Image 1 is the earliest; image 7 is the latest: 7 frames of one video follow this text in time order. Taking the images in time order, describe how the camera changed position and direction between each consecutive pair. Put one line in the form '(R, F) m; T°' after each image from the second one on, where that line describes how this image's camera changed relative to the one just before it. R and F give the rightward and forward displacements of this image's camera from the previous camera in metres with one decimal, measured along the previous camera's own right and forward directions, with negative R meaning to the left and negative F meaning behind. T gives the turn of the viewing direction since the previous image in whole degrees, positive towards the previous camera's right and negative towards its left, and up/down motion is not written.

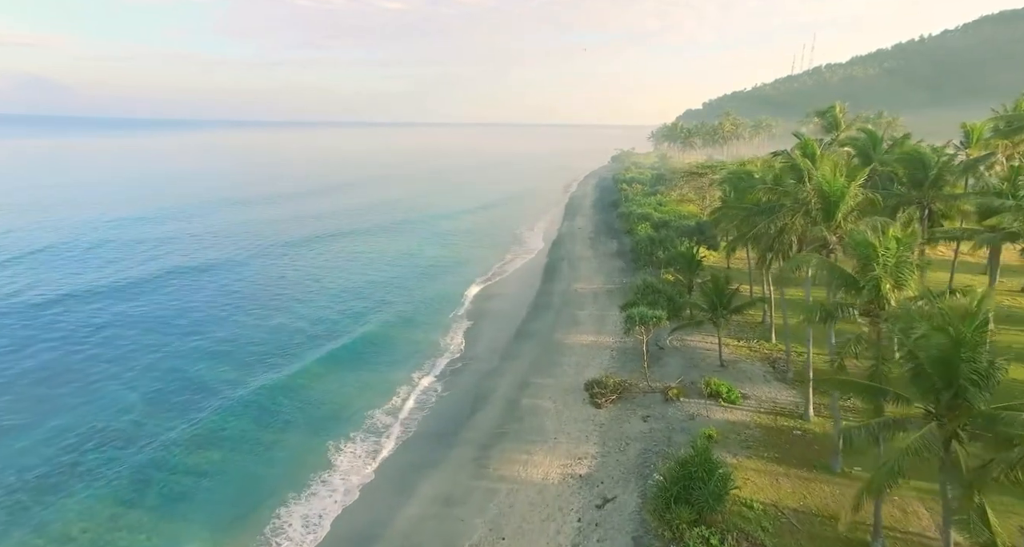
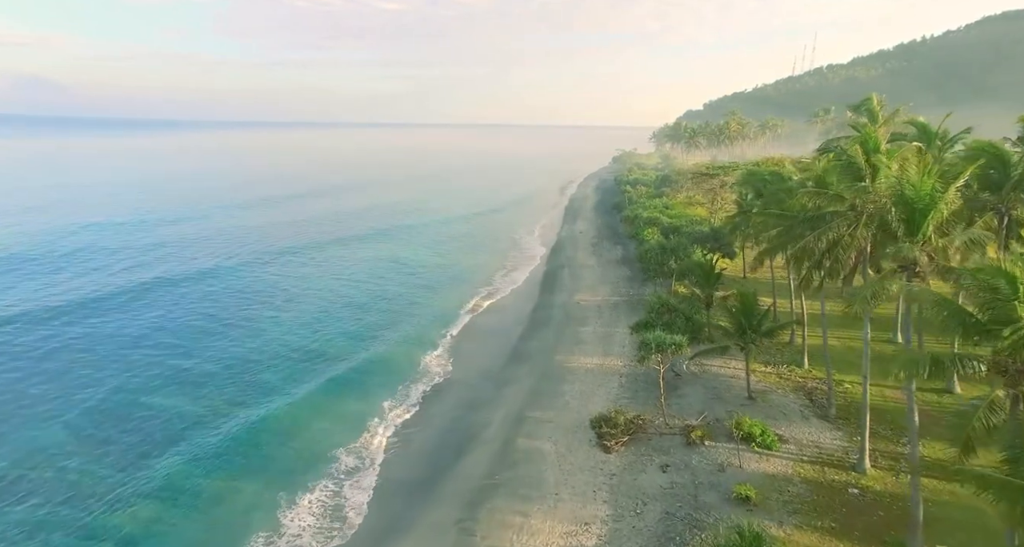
(+0.3, +4.5) m; 0°
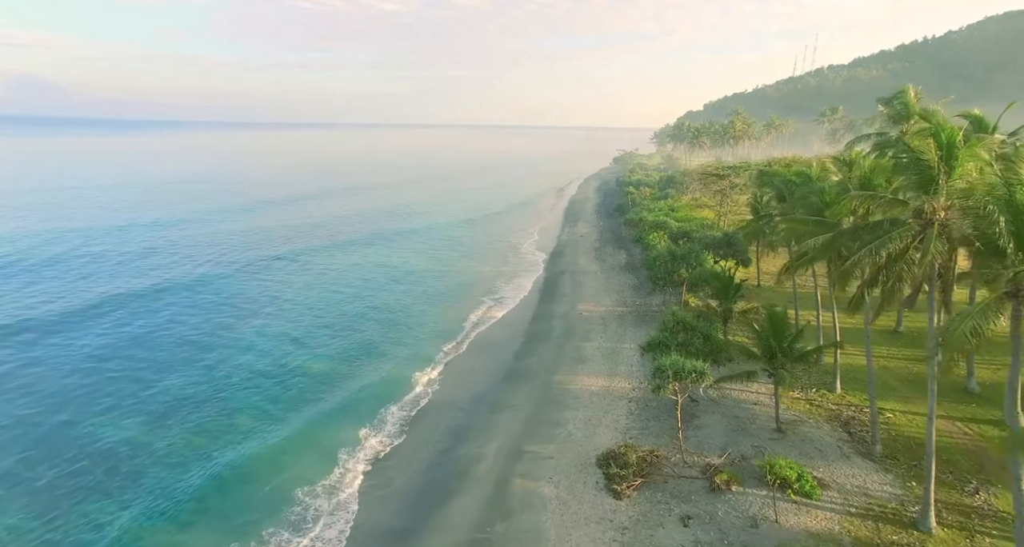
(+0.2, +3.4) m; 0°
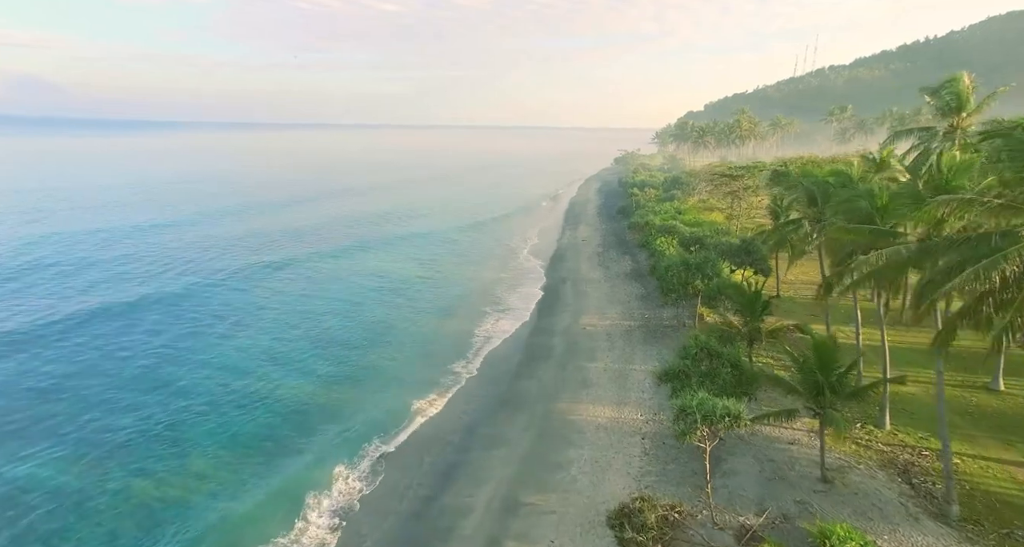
(+0.2, +3.9) m; 0°
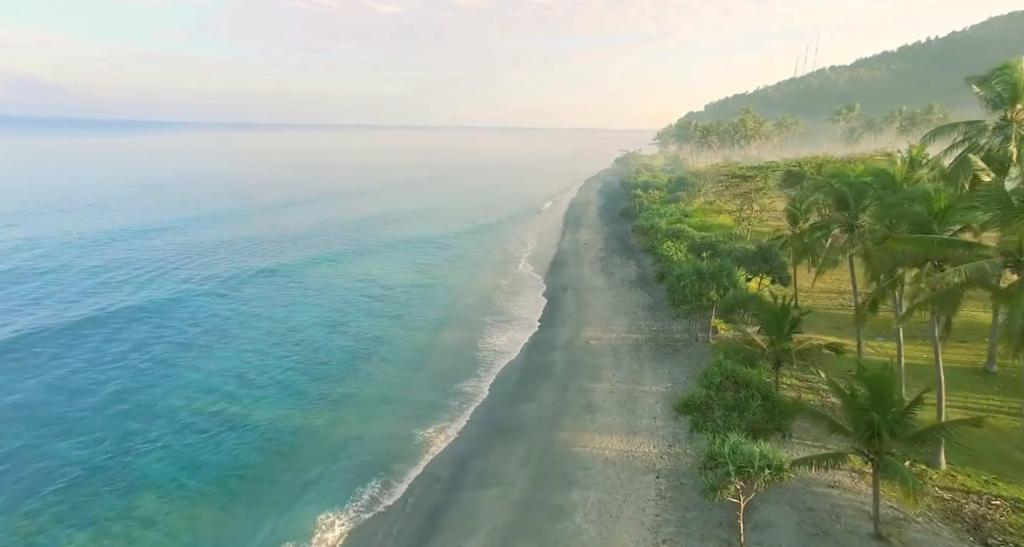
(+0.1, +3.1) m; 0°
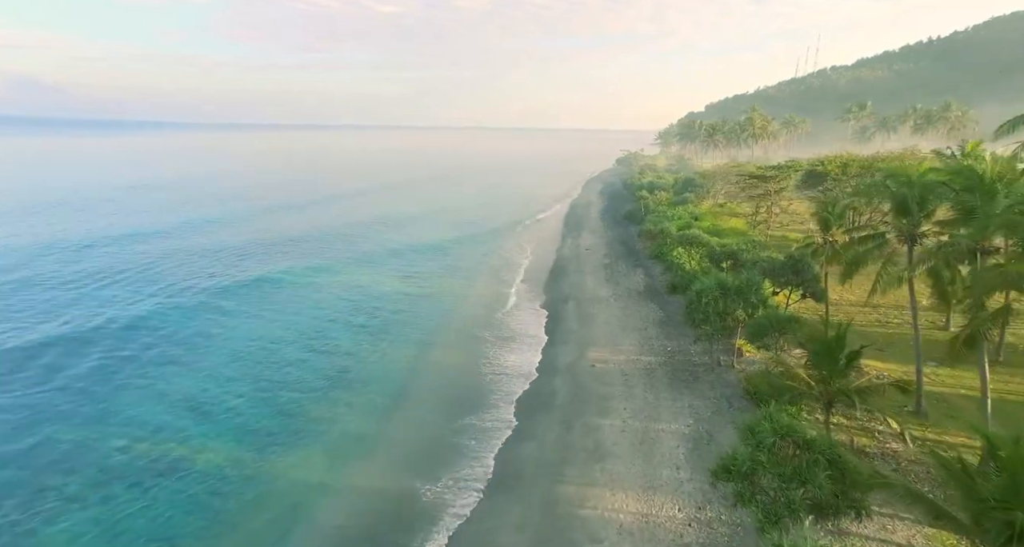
(+0.2, +4.4) m; 0°
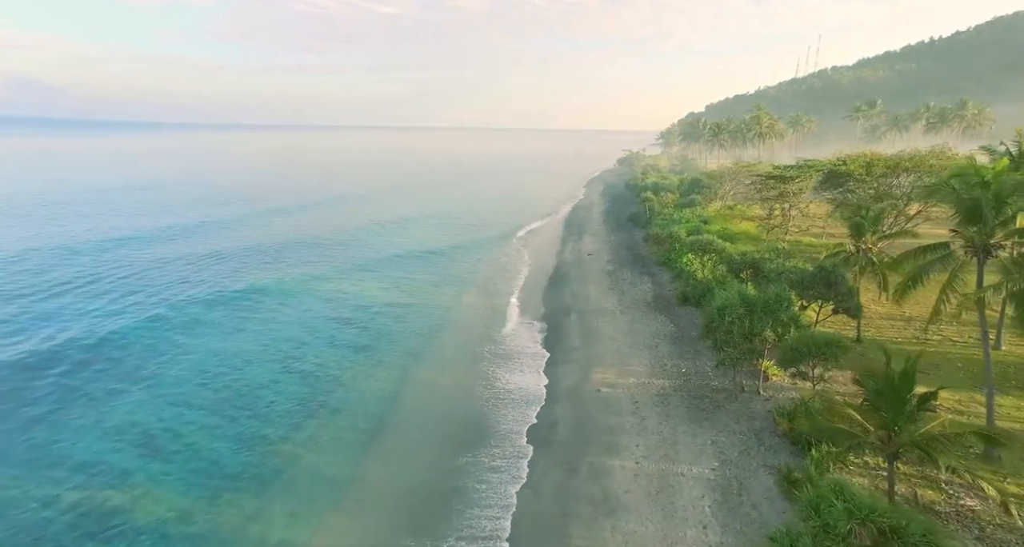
(+0.2, +3.6) m; 0°
